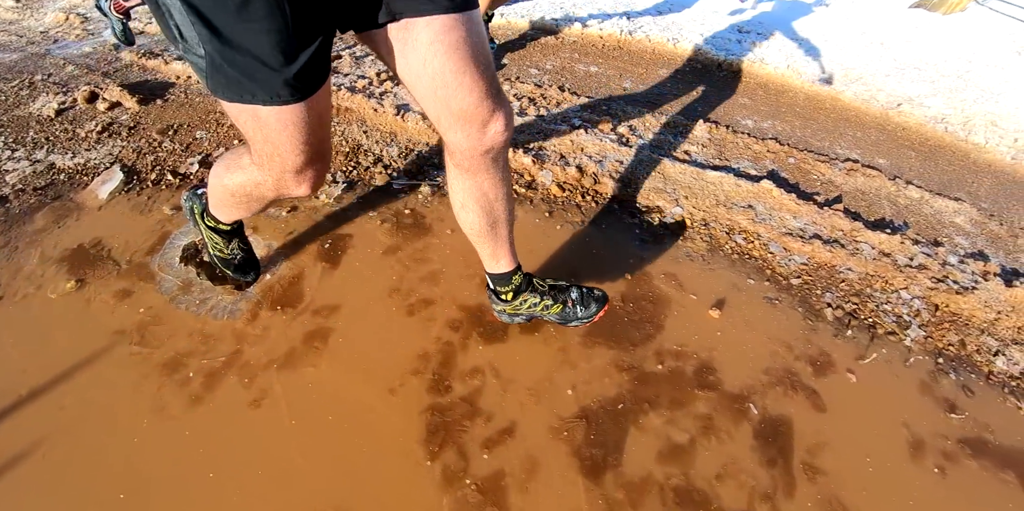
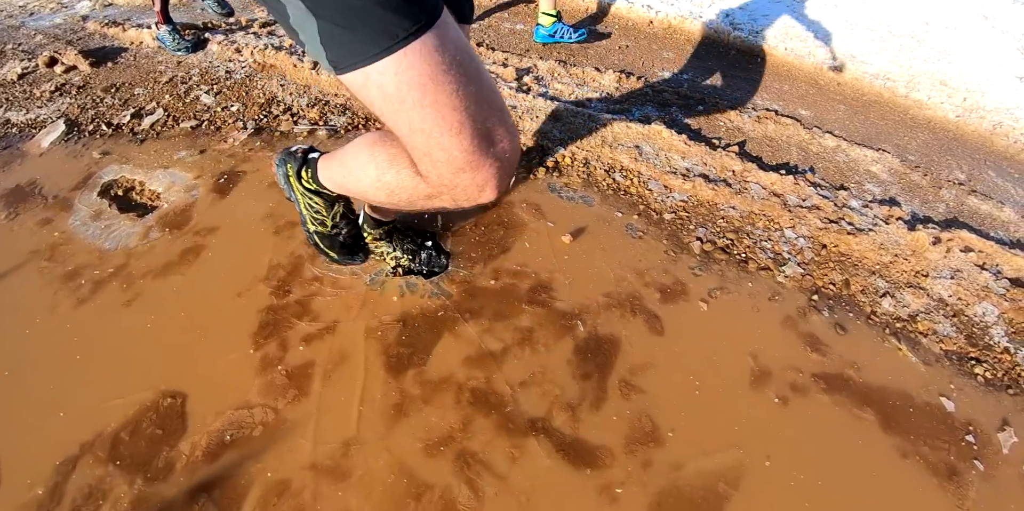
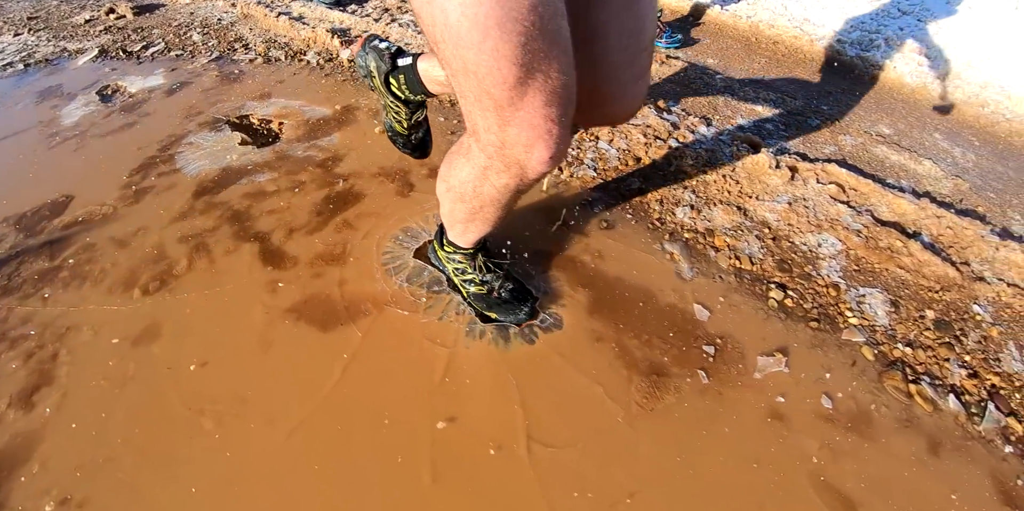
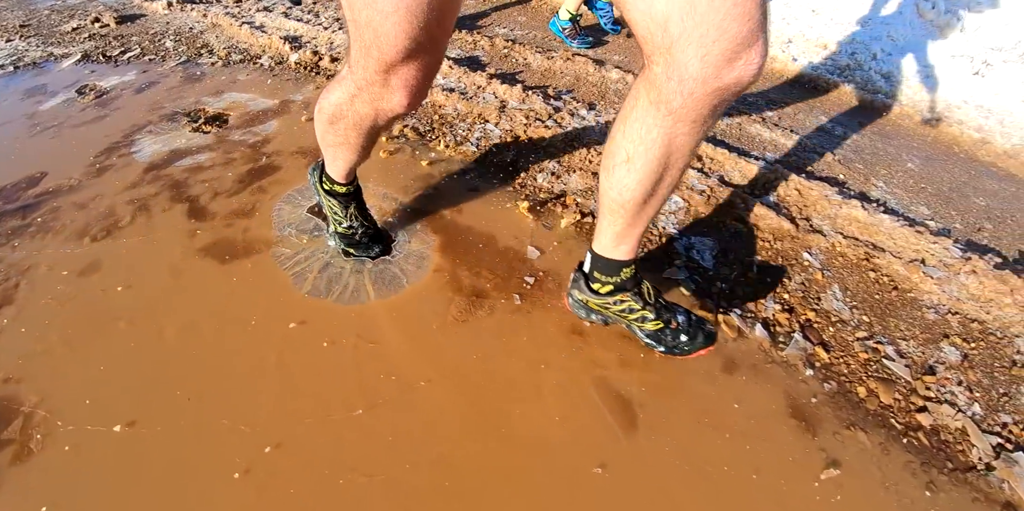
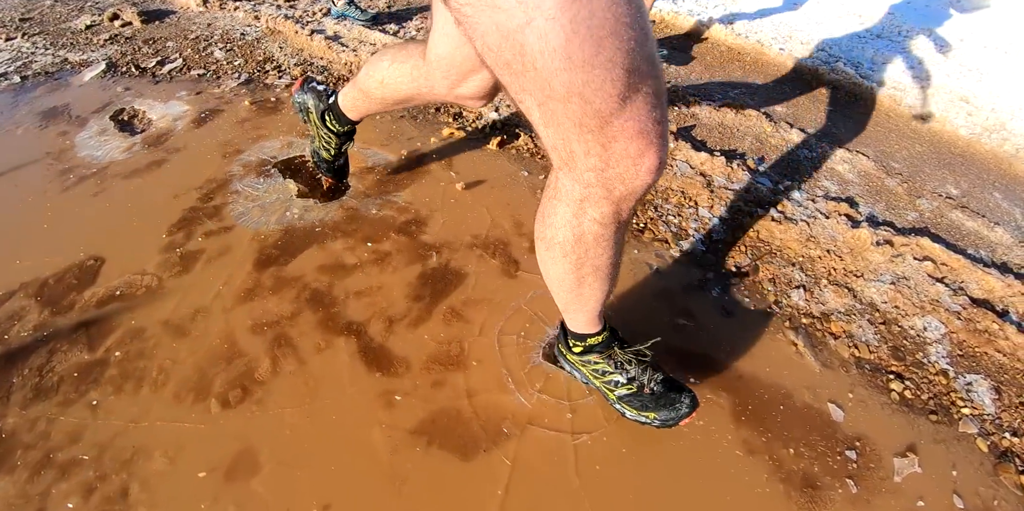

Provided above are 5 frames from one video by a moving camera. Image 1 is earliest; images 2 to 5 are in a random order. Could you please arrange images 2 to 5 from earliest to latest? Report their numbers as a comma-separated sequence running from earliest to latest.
2, 5, 3, 4
